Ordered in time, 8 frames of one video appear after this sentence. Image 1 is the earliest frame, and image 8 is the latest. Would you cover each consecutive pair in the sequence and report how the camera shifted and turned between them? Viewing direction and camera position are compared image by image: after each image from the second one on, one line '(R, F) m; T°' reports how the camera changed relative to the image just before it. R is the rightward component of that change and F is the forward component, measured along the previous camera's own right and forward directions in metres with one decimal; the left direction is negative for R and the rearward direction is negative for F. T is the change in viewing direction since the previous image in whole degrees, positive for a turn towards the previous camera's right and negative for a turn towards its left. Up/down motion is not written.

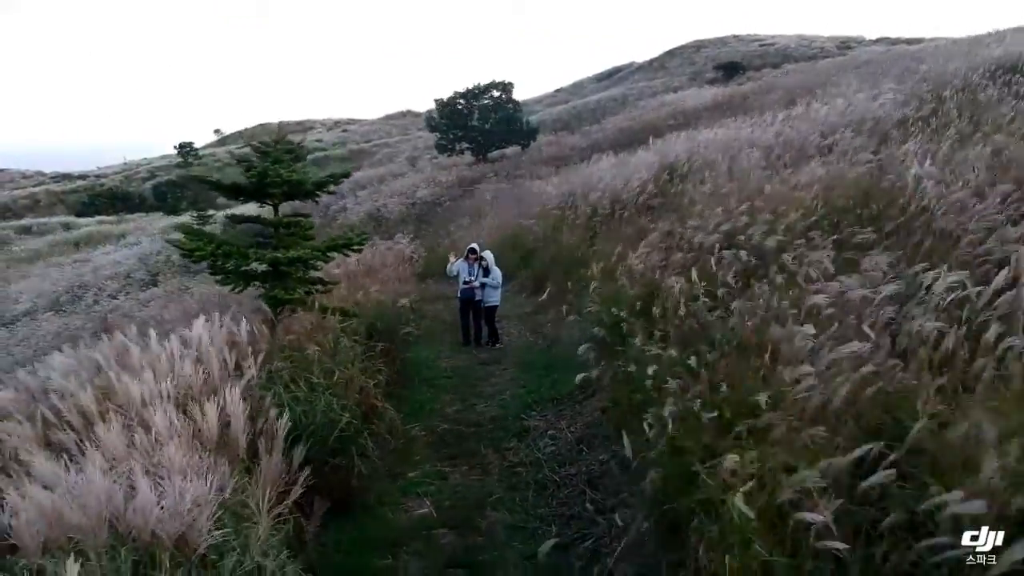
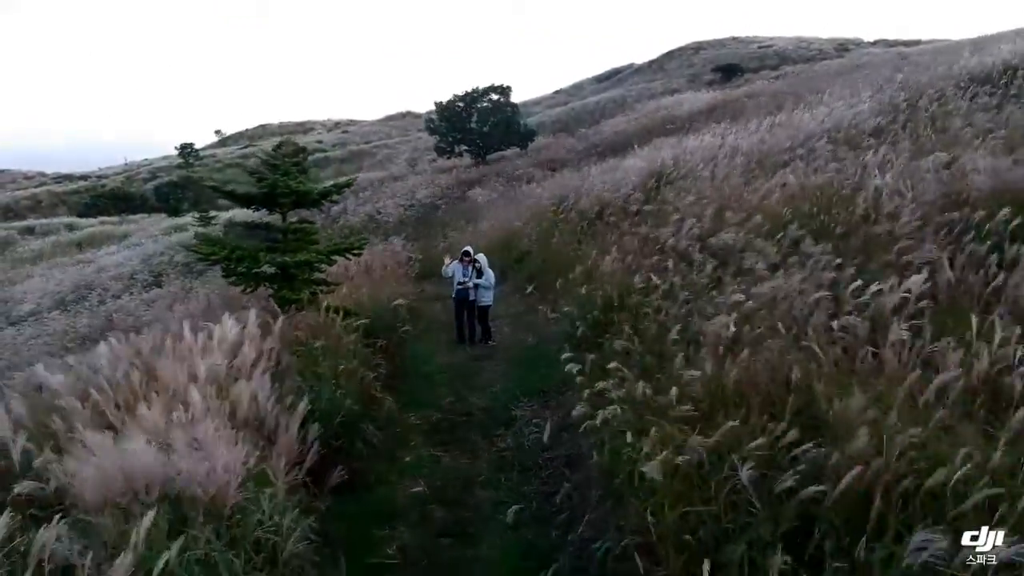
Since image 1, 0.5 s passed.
(+0.1, -0.4) m; 0°
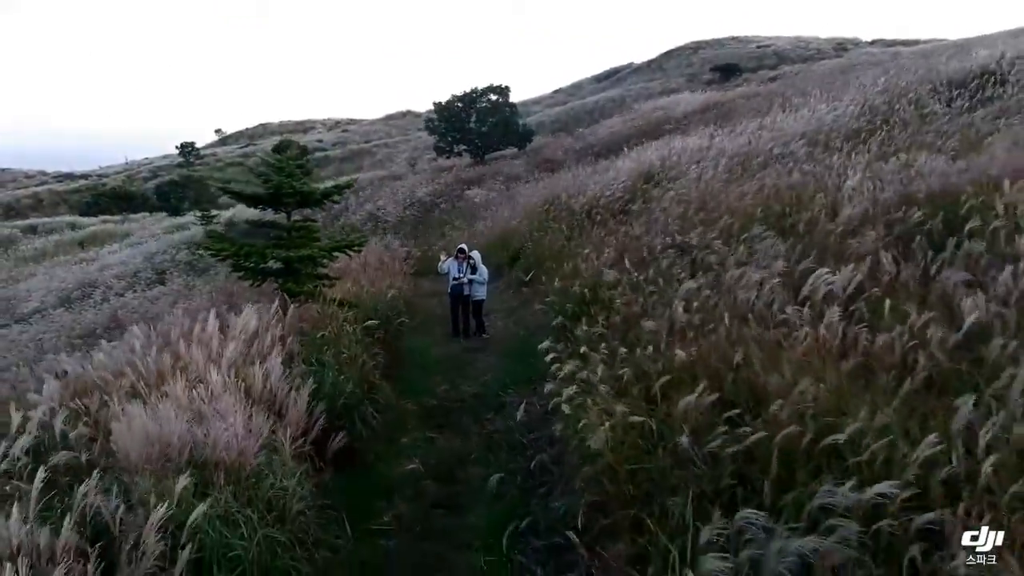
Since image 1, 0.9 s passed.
(+0.1, -0.4) m; 0°
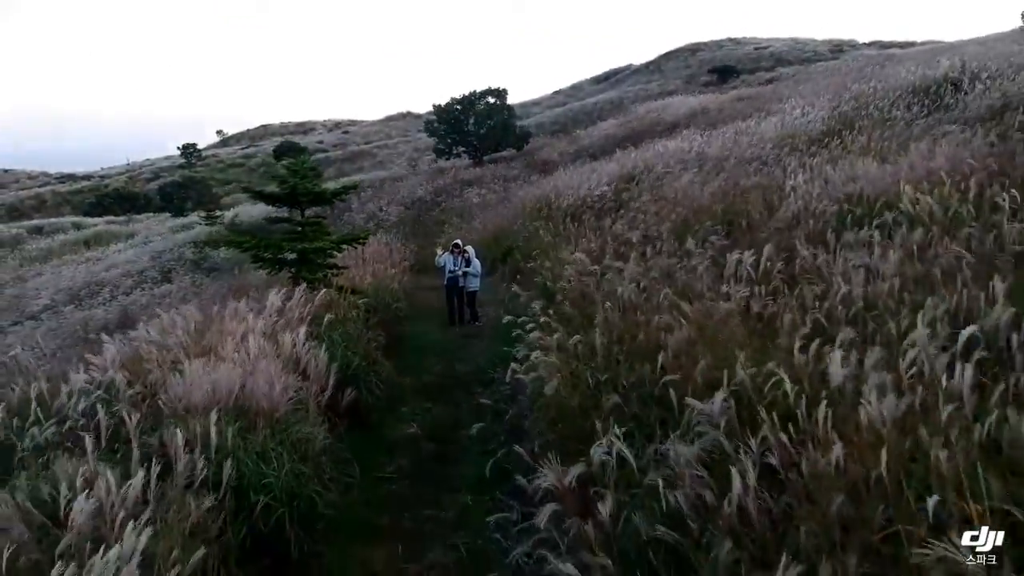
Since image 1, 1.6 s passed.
(+0.1, -0.7) m; 0°
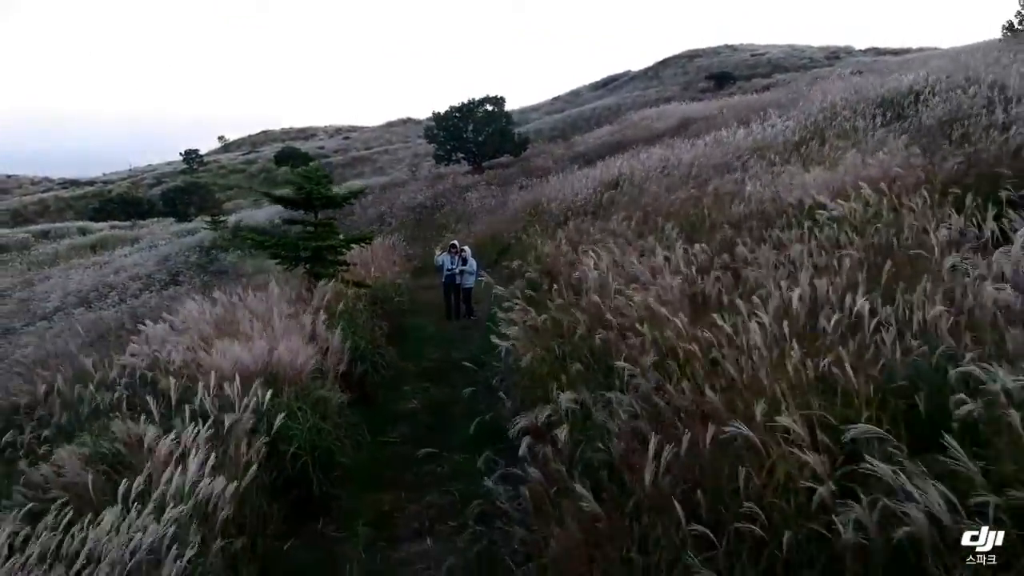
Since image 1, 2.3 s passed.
(+0.1, -0.8) m; 0°
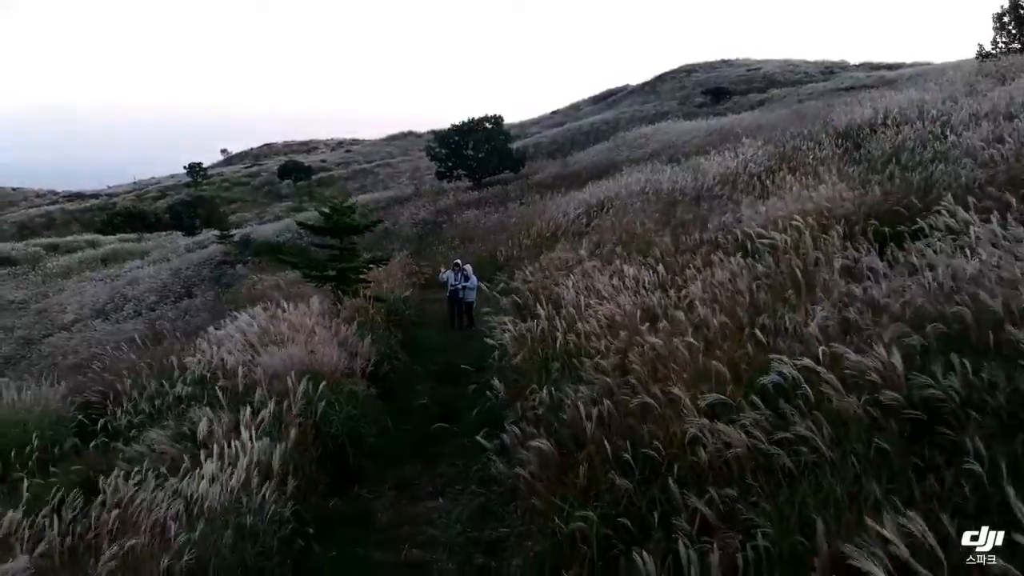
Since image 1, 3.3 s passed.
(0.0, -1.2) m; 0°
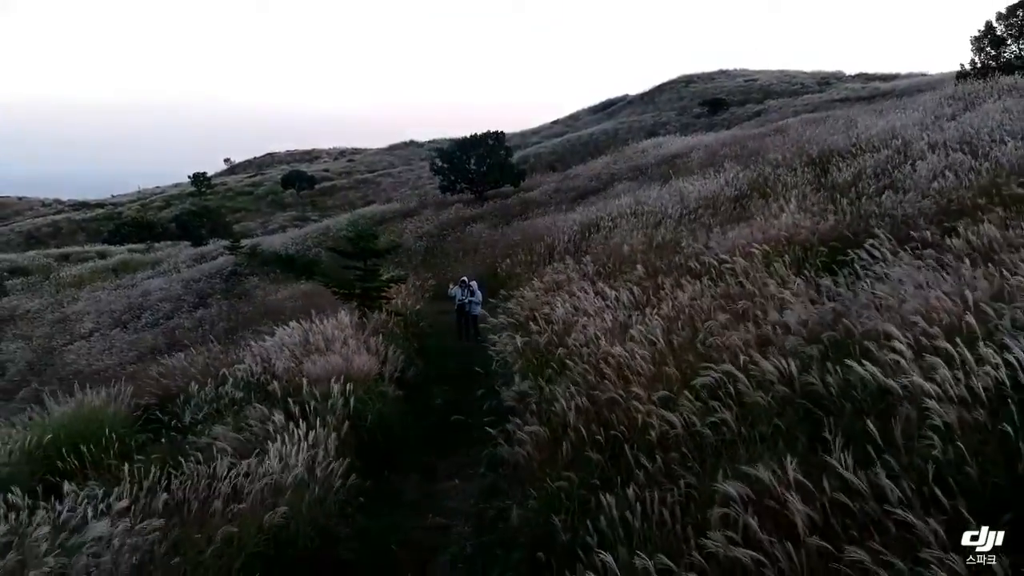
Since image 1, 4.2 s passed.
(0.0, -1.2) m; 0°
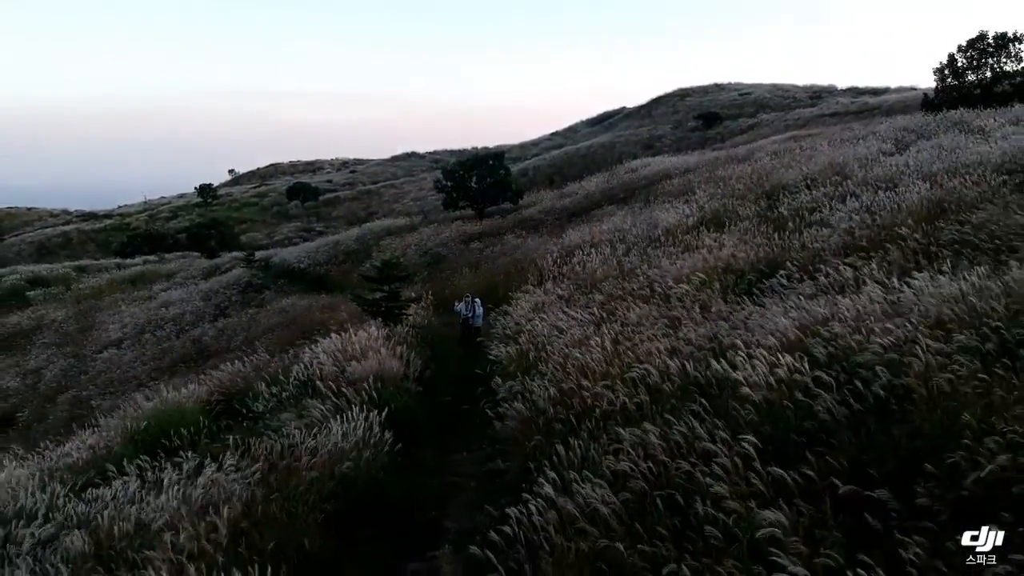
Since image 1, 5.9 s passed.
(+0.1, -2.3) m; 0°
